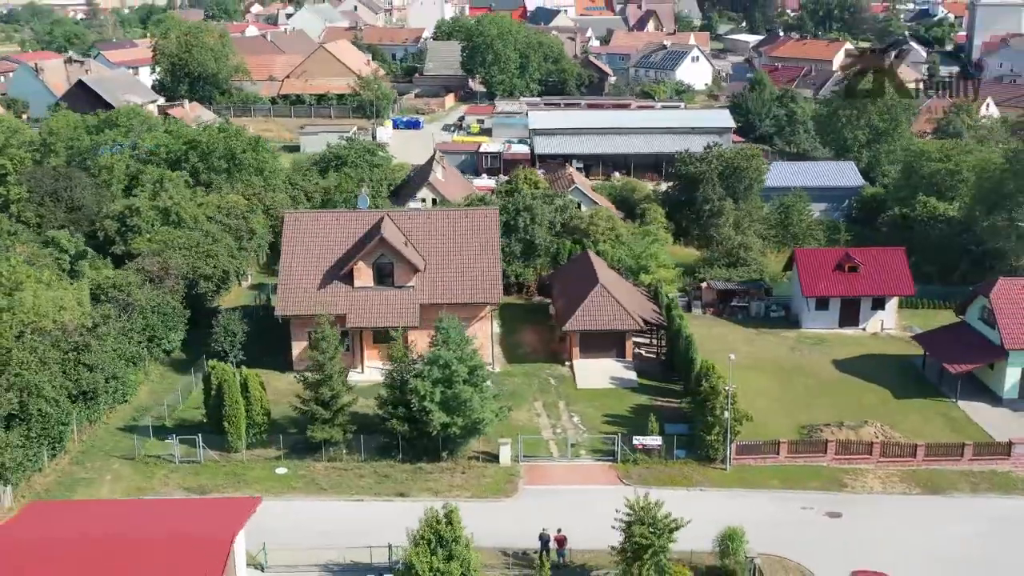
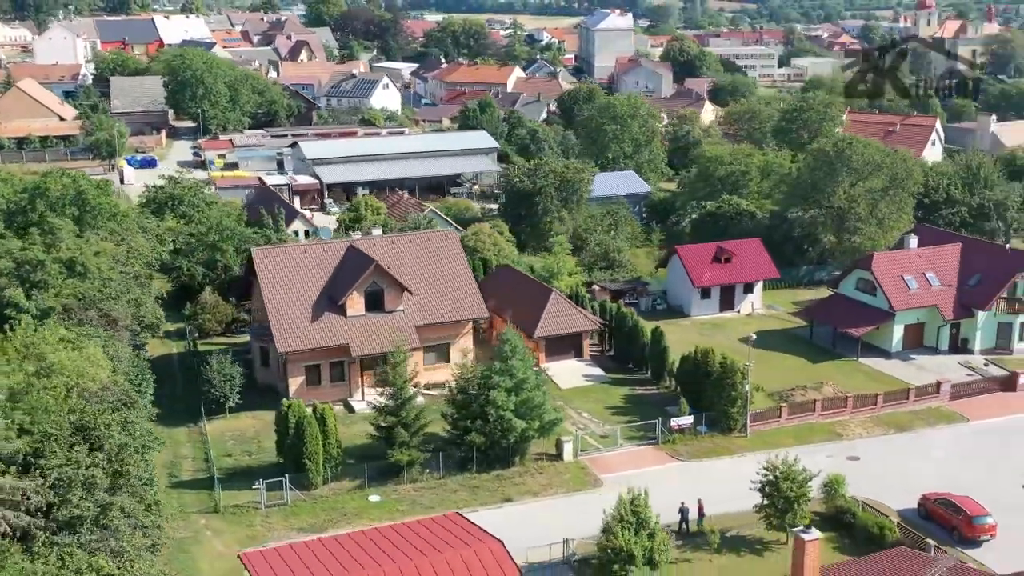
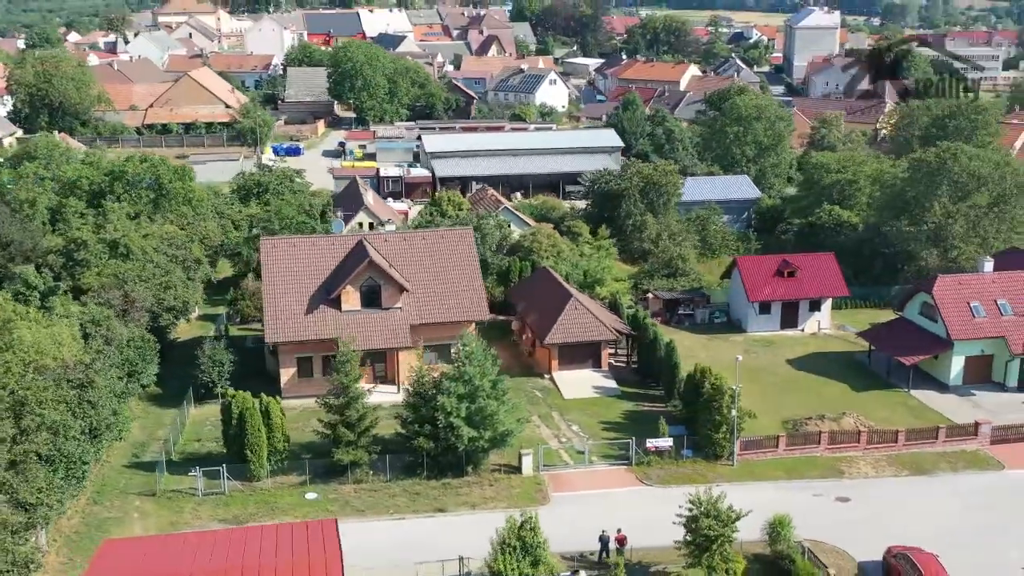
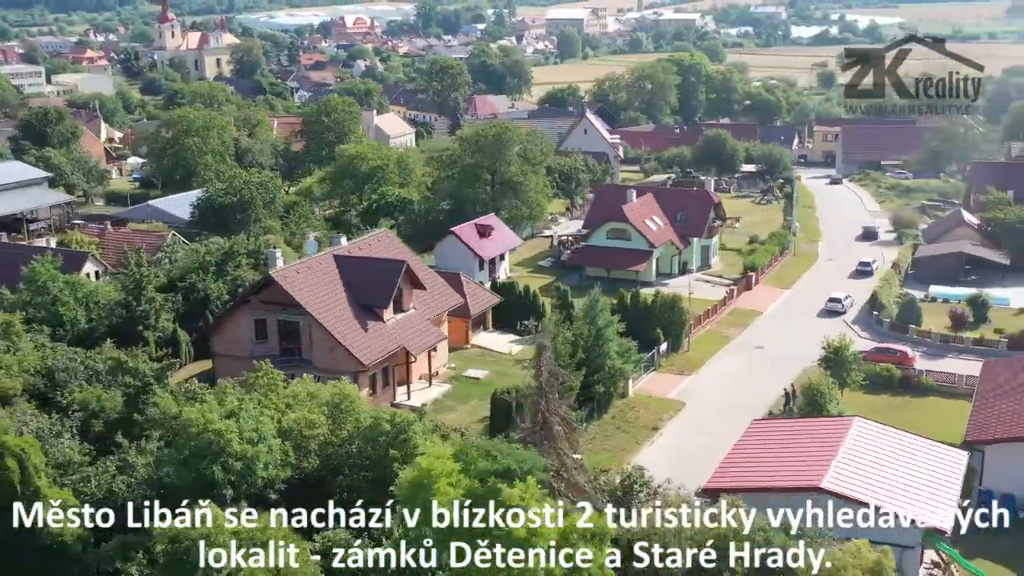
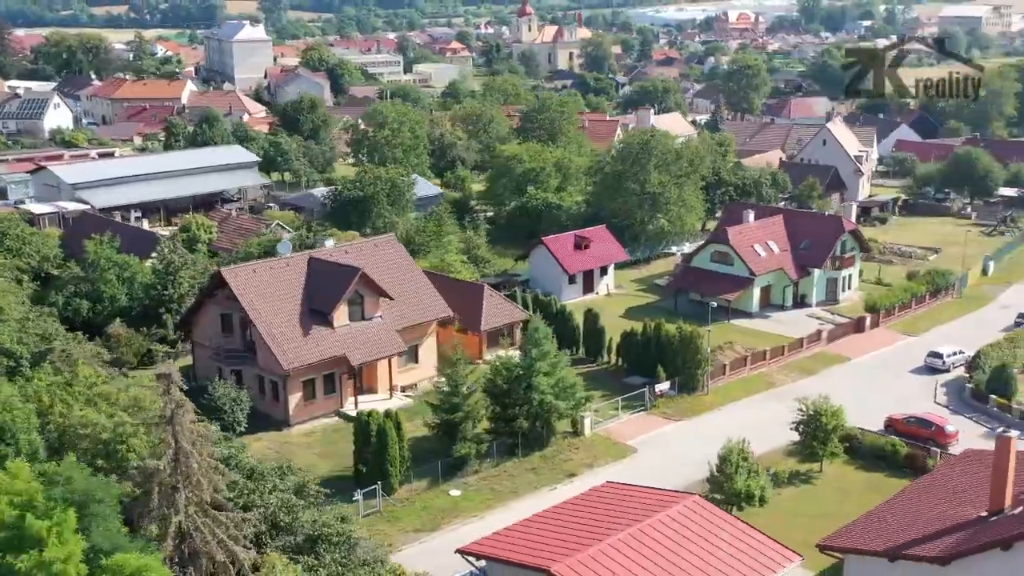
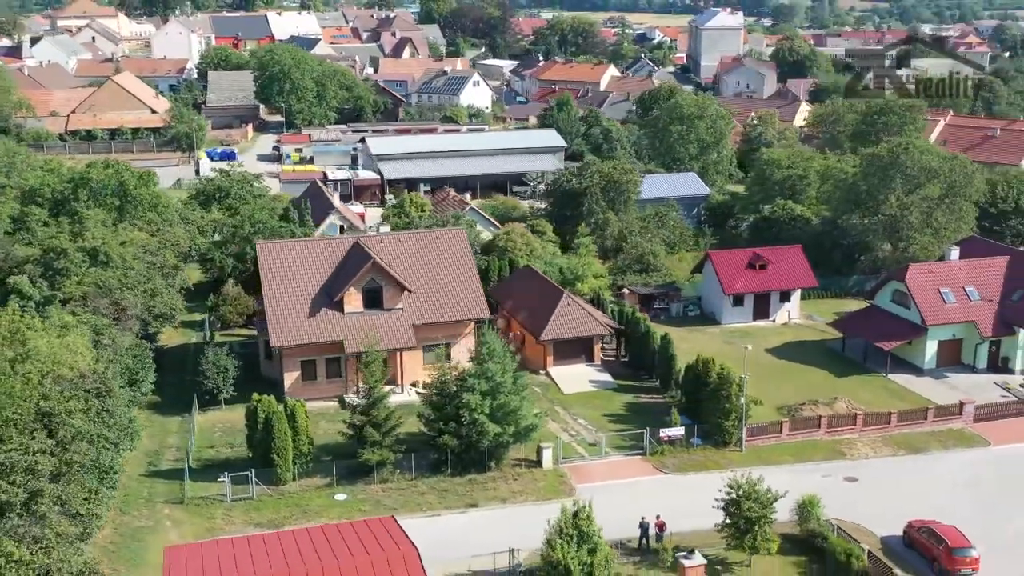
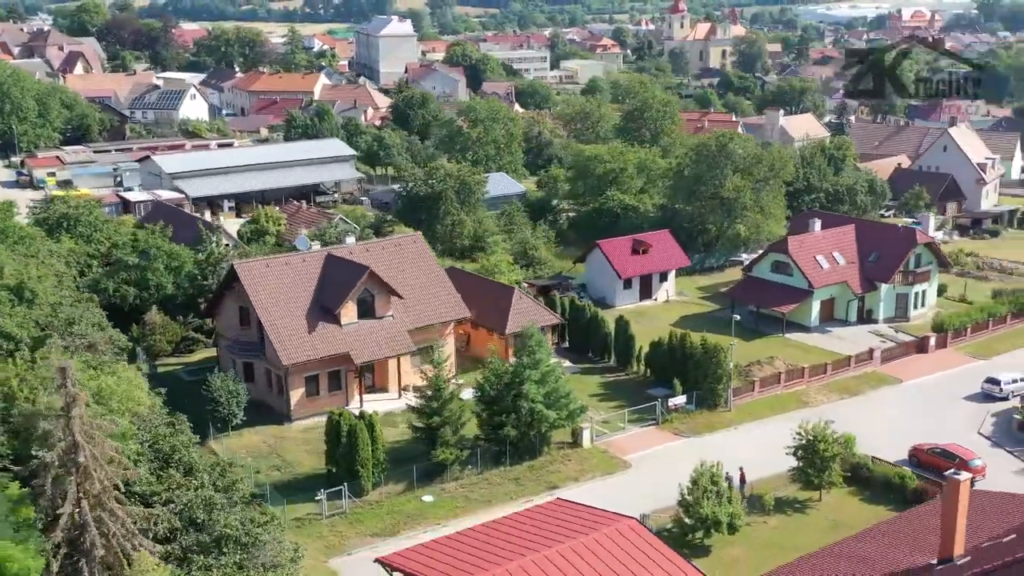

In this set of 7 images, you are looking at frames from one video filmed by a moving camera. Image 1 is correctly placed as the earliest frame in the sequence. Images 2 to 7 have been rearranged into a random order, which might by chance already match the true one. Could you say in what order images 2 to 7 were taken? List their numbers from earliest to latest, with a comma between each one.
3, 6, 2, 7, 5, 4
